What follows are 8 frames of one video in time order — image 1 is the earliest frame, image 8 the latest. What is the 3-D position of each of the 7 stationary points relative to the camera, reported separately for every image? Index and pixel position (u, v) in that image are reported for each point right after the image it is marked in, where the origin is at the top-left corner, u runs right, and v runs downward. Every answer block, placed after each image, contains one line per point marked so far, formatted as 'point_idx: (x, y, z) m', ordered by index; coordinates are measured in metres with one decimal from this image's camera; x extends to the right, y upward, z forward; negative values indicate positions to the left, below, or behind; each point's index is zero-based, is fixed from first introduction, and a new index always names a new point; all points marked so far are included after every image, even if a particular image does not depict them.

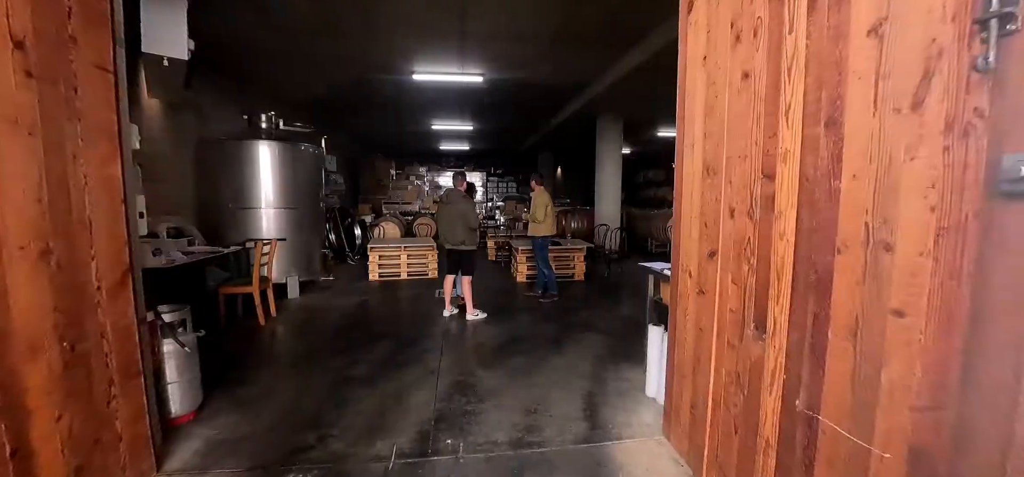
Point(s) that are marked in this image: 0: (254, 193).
0: (-3.5, +0.6, +5.0) m
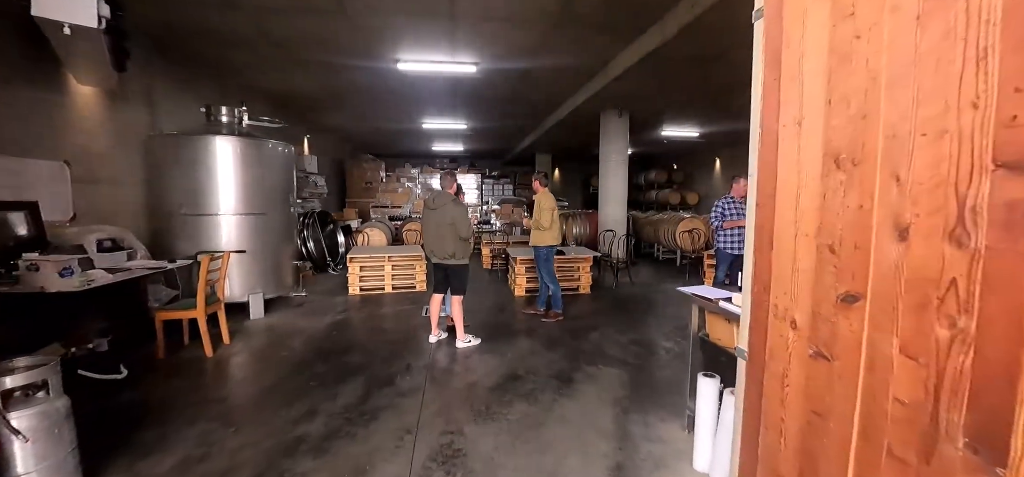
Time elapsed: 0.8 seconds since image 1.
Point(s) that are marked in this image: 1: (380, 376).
0: (-3.5, +0.5, +4.3) m
1: (-1.0, -1.1, +2.9) m
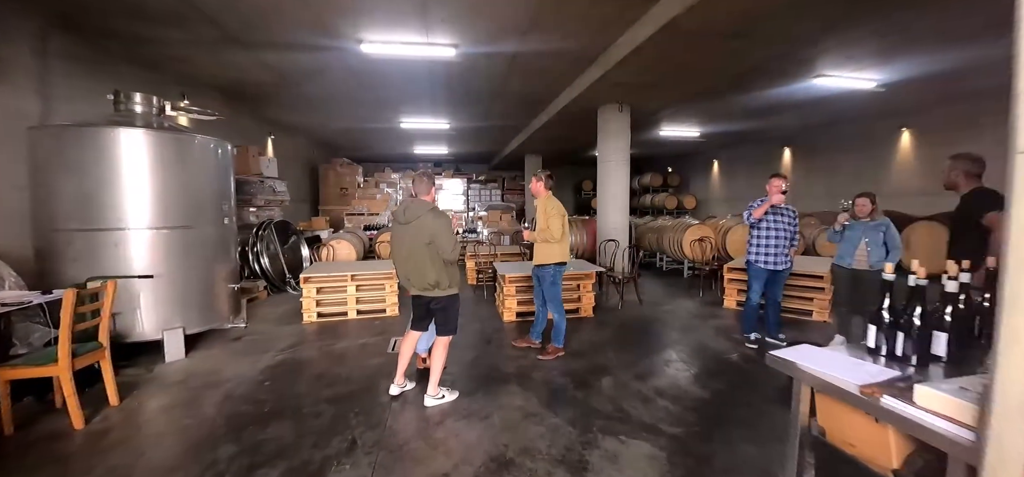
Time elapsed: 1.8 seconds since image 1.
0: (-3.6, +0.3, +3.4) m
1: (-1.1, -1.2, +2.0) m
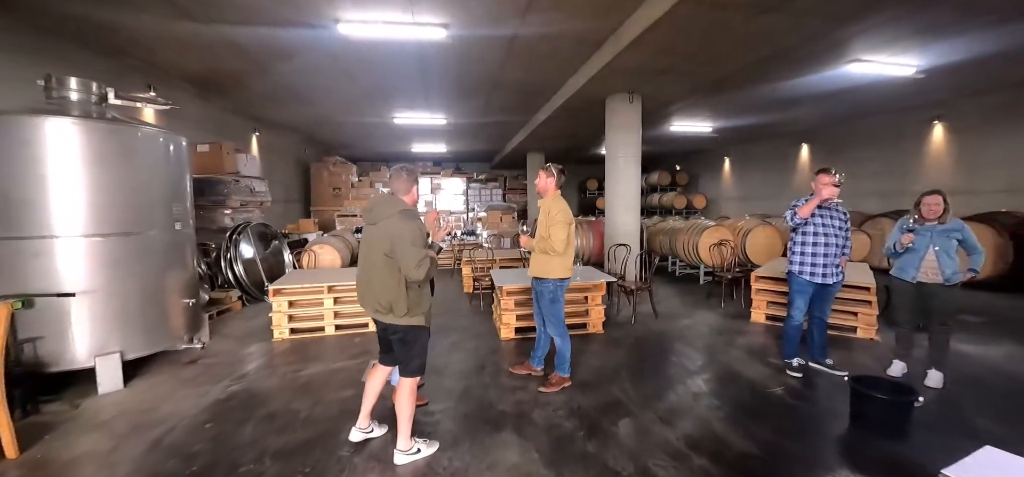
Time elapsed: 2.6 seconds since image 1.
0: (-3.6, +0.2, +2.8) m
1: (-1.1, -1.3, +1.5) m
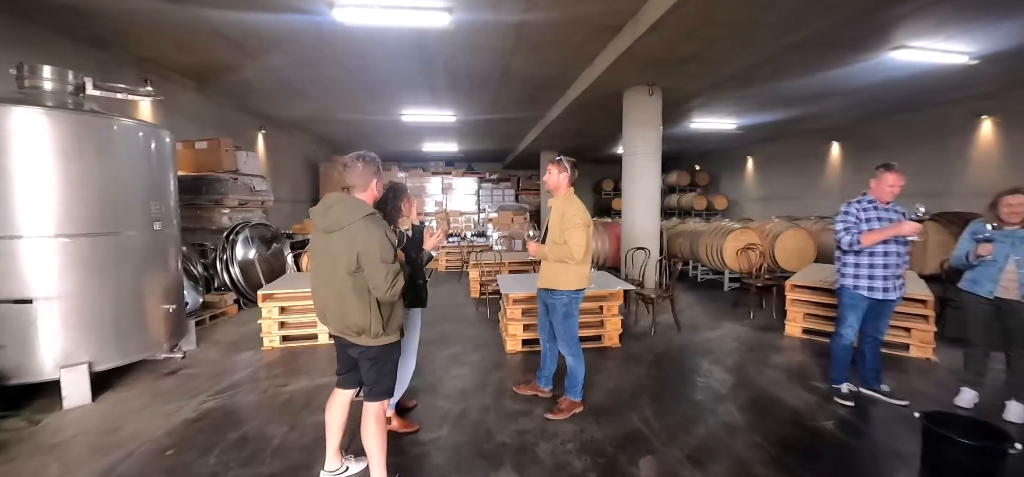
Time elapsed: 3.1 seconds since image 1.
0: (-3.6, +0.2, +2.6) m
1: (-1.2, -1.3, +1.2) m
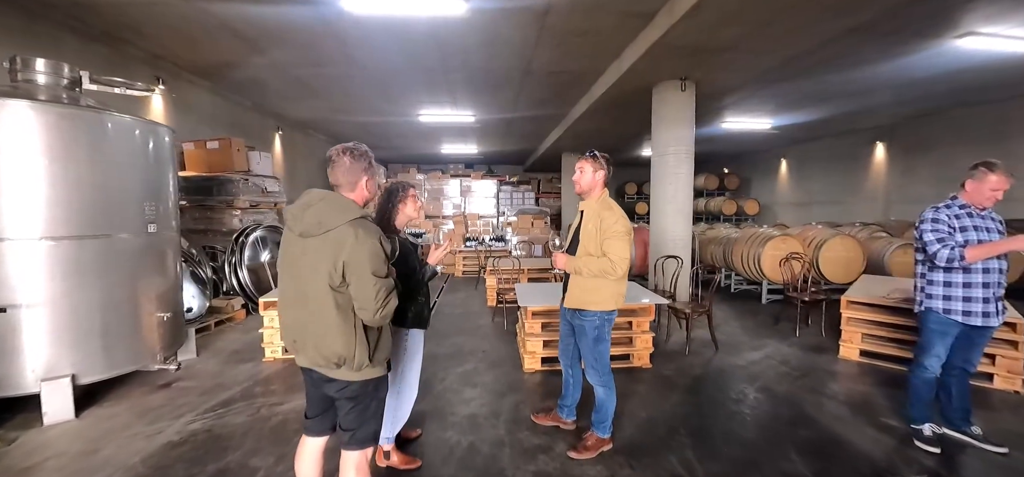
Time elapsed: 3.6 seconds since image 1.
0: (-3.5, +0.2, +2.5) m
1: (-1.1, -1.3, +0.9) m
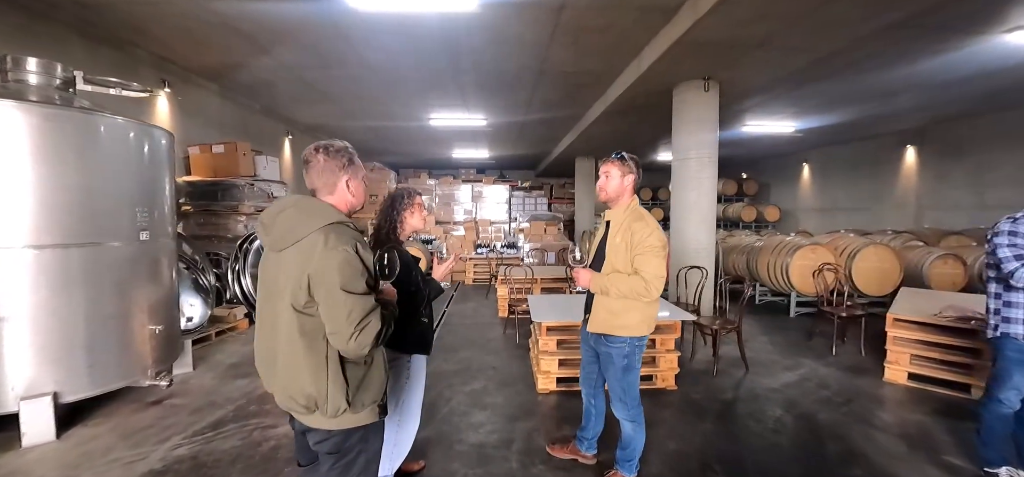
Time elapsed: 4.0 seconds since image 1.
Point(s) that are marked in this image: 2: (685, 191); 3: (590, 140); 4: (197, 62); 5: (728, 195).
0: (-3.4, +0.1, +2.3) m
1: (-1.1, -1.4, +0.7) m
2: (+2.2, +0.6, +4.8) m
3: (+1.8, +2.2, +8.5) m
4: (-3.8, +2.1, +4.5) m
5: (+7.6, +1.6, +13.2) m
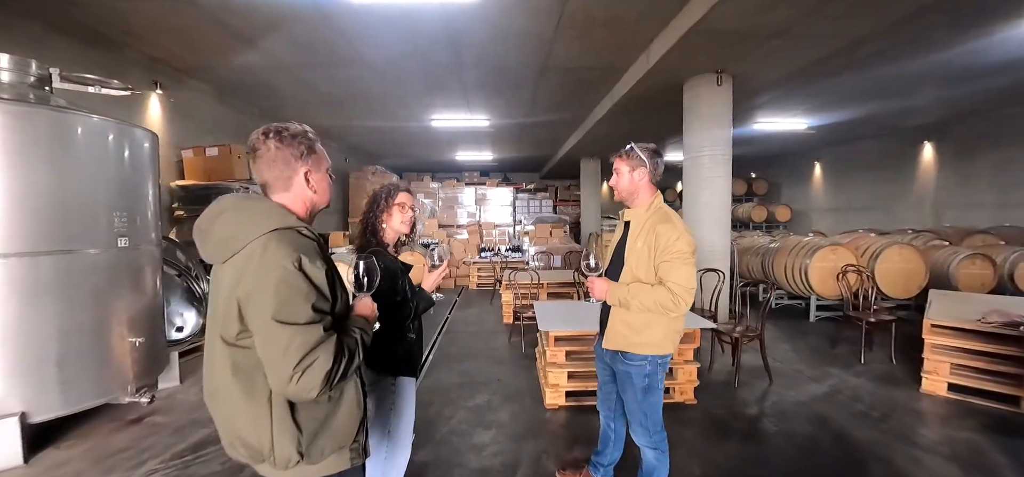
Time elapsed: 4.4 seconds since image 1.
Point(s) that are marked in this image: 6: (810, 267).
0: (-3.4, +0.1, +2.2) m
1: (-1.1, -1.4, +0.4) m
2: (+2.3, +0.6, +4.6) m
3: (+1.9, +2.2, +8.3) m
4: (-3.8, +2.1, +4.4) m
5: (+7.8, +1.5, +12.9) m
6: (+4.0, -0.4, +4.9) m
